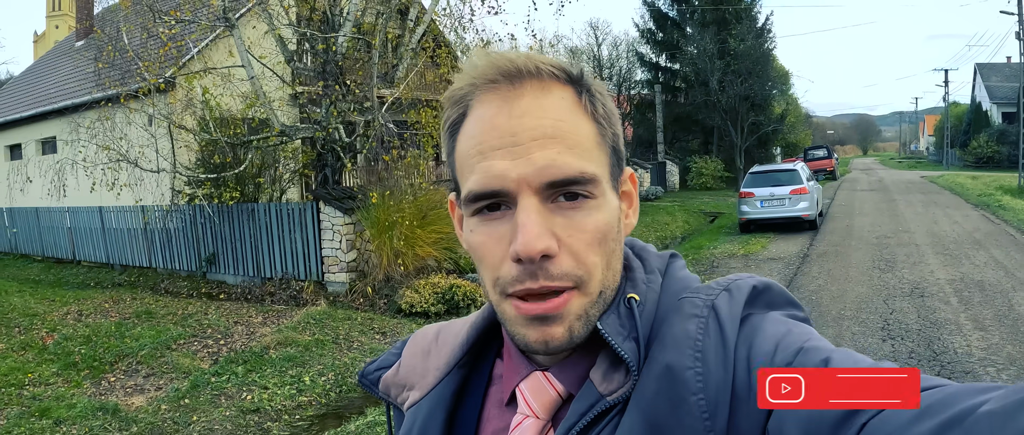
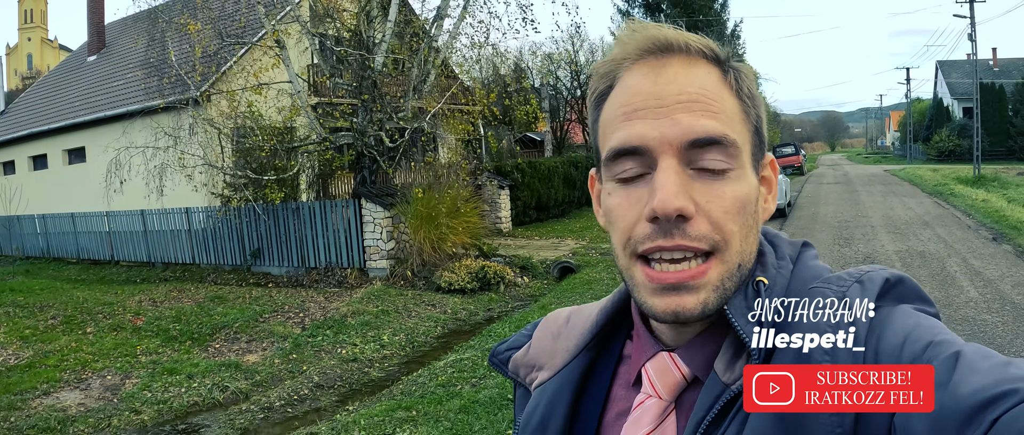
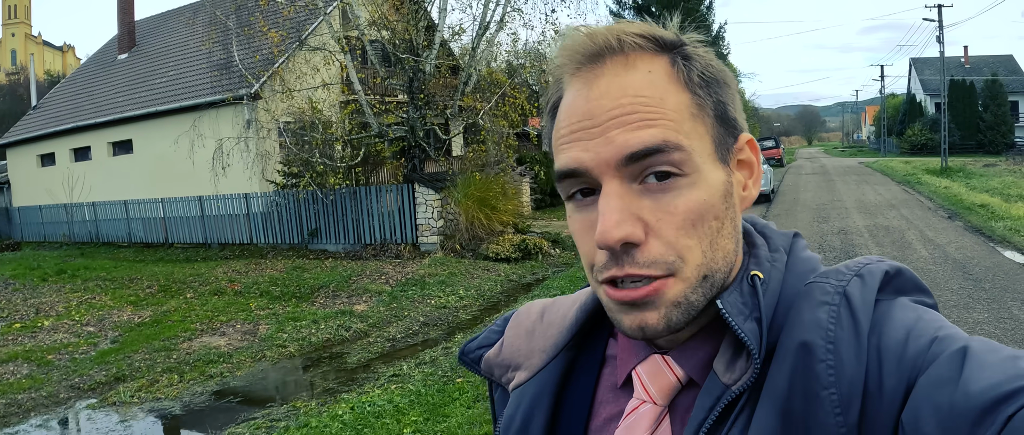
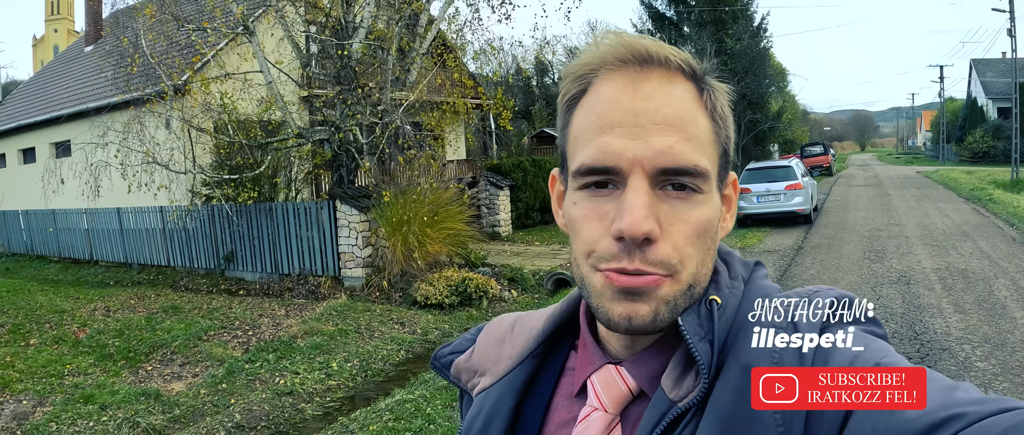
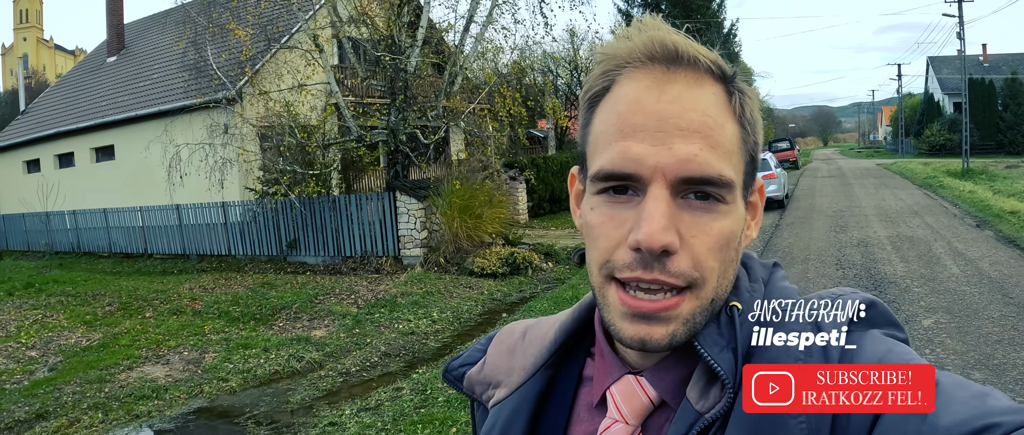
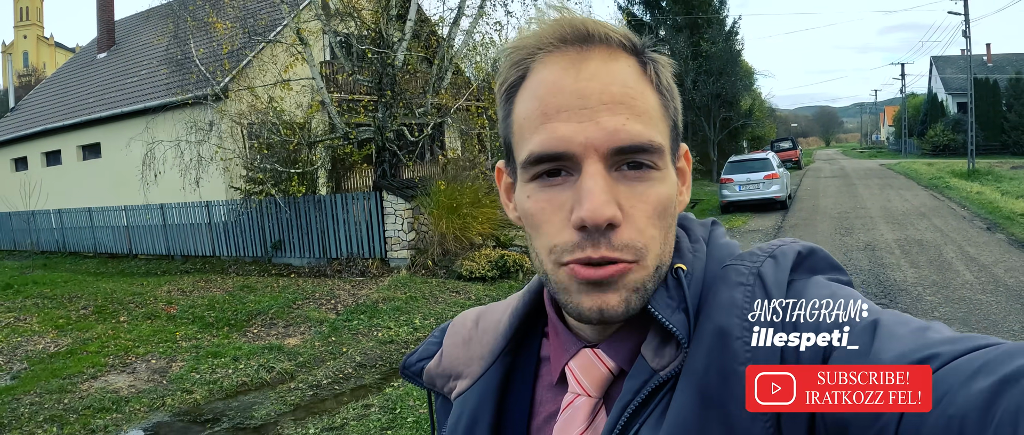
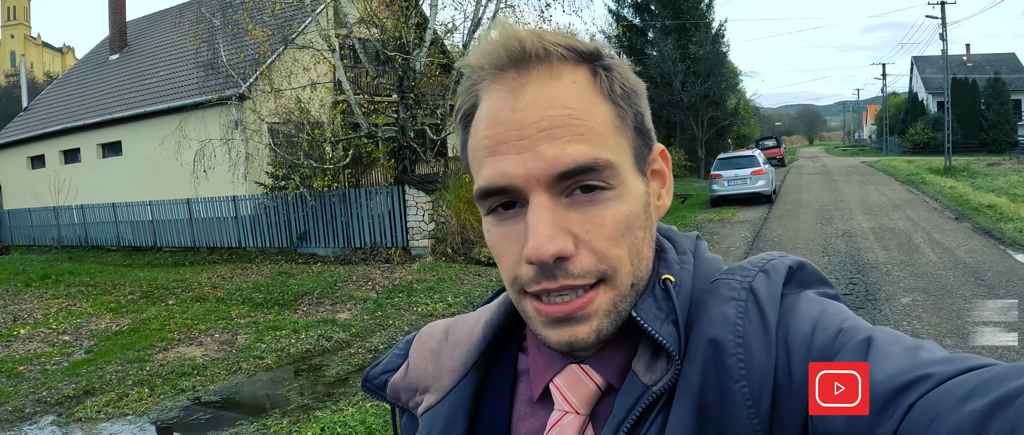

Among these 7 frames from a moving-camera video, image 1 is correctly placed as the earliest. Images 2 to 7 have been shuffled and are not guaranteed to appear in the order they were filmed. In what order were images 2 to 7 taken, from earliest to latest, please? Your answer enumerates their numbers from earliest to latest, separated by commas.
4, 2, 6, 5, 7, 3
